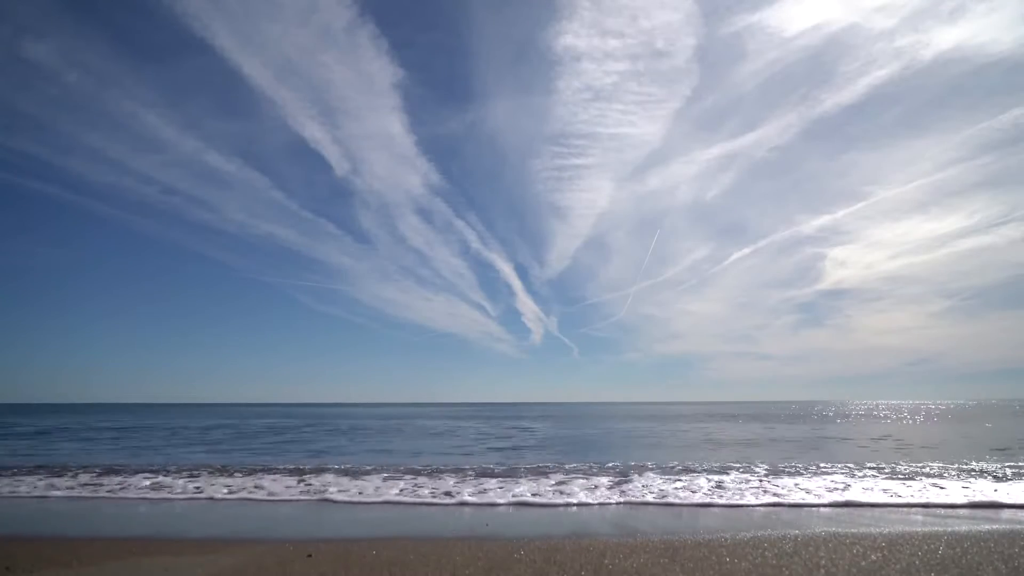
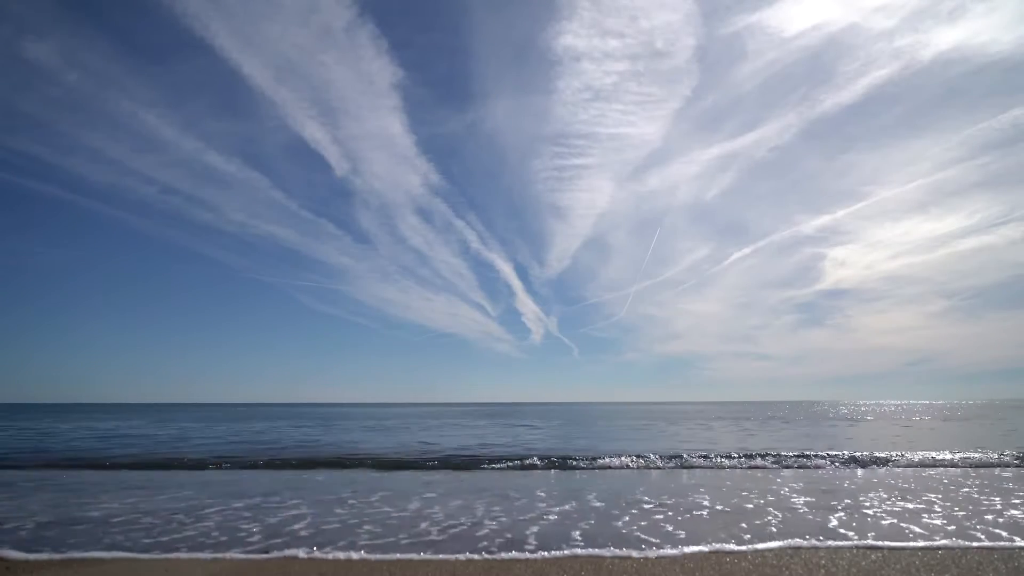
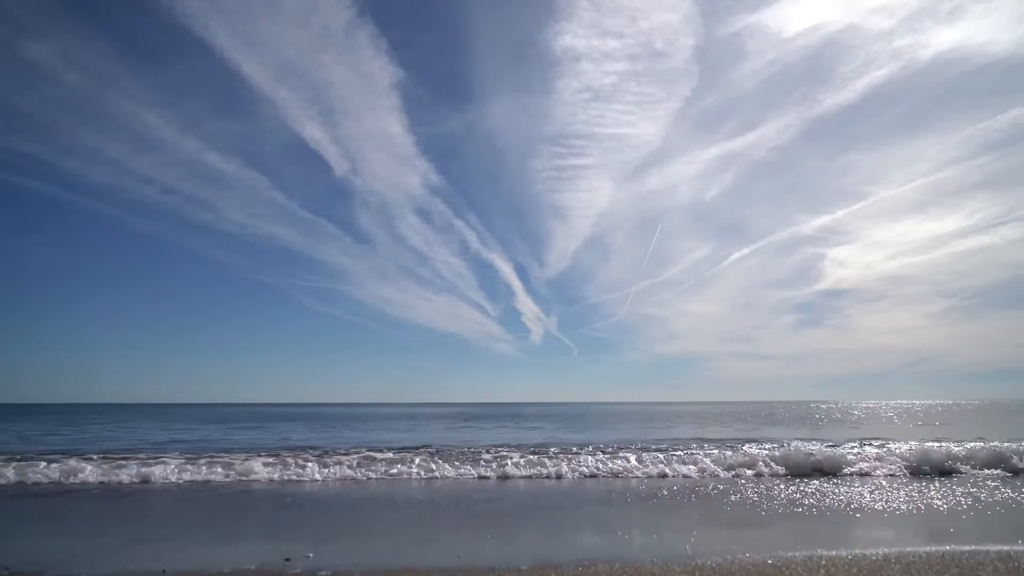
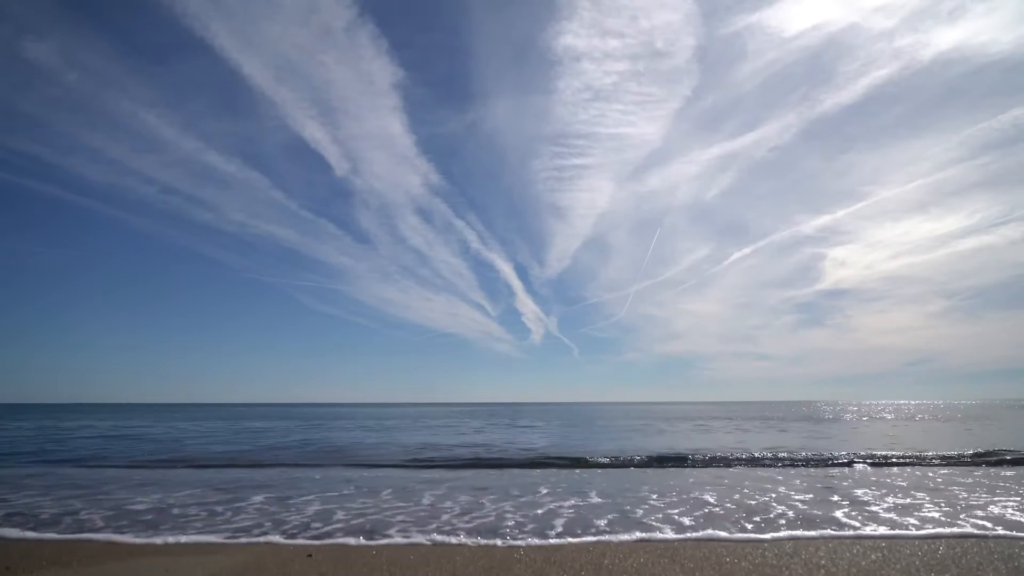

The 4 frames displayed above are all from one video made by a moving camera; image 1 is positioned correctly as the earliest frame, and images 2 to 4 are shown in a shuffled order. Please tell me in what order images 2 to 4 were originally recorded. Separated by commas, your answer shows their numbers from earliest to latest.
4, 2, 3
